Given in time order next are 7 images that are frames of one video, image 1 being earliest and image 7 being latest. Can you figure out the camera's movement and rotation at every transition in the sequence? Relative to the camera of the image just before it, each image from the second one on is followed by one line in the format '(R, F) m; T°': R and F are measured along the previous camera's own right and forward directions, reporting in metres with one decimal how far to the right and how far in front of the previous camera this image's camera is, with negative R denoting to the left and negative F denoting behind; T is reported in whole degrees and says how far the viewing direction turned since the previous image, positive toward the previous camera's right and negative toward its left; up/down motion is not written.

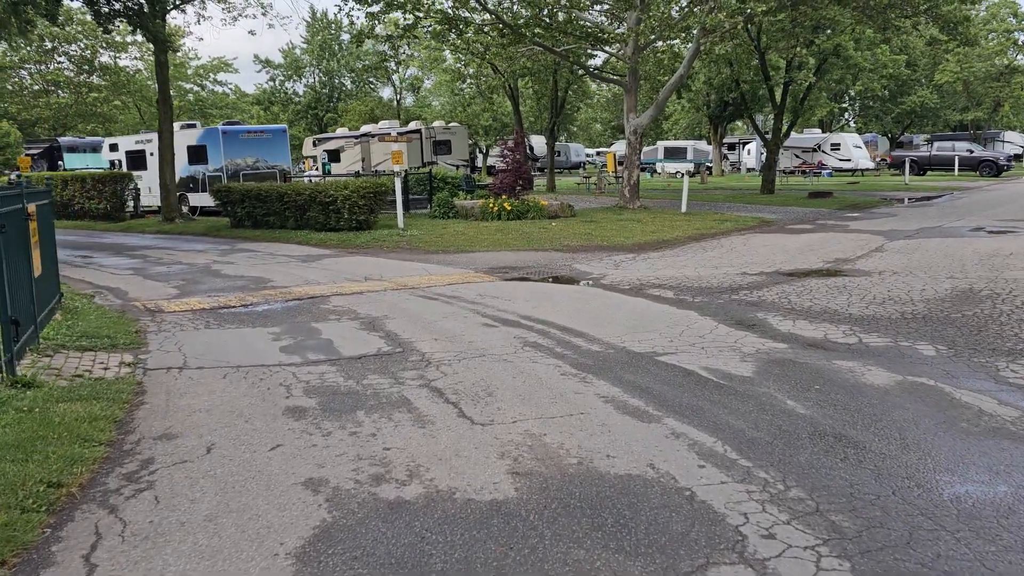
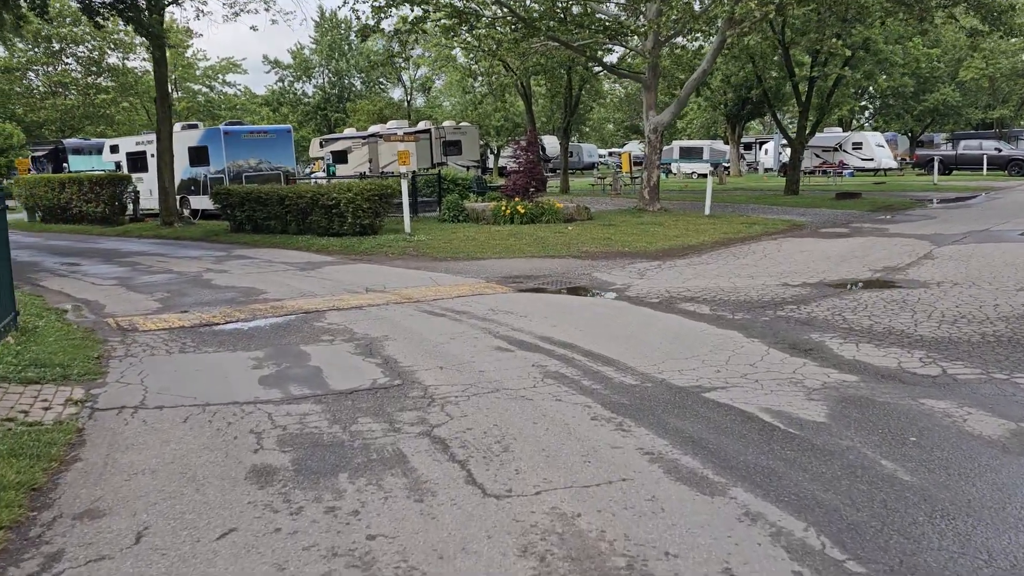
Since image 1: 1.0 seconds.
(0.0, +1.0) m; -1°
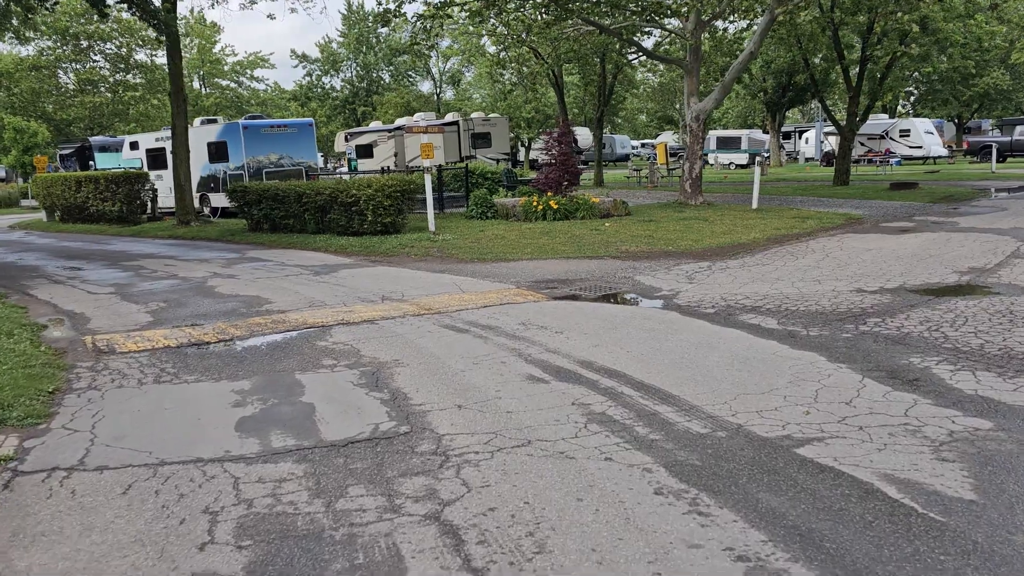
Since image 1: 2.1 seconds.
(0.0, +1.1) m; -2°
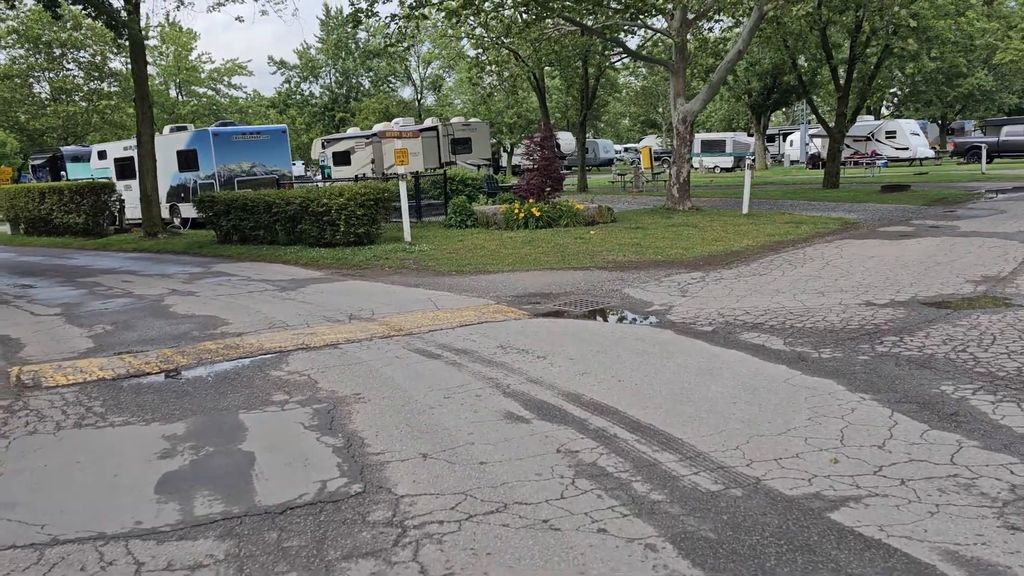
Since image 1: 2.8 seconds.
(+0.1, +0.7) m; +1°
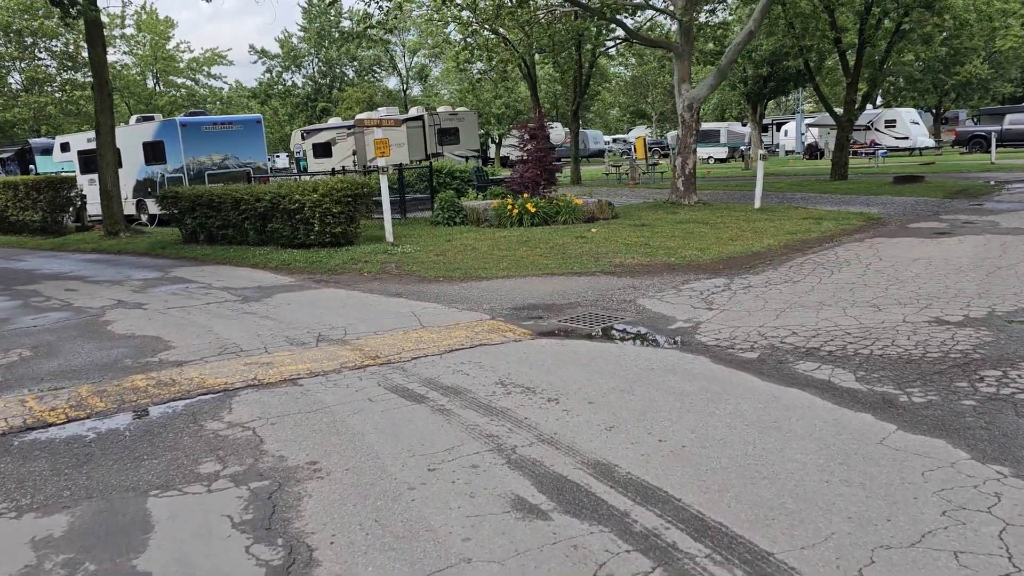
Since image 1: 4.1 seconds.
(-0.1, +1.3) m; +1°
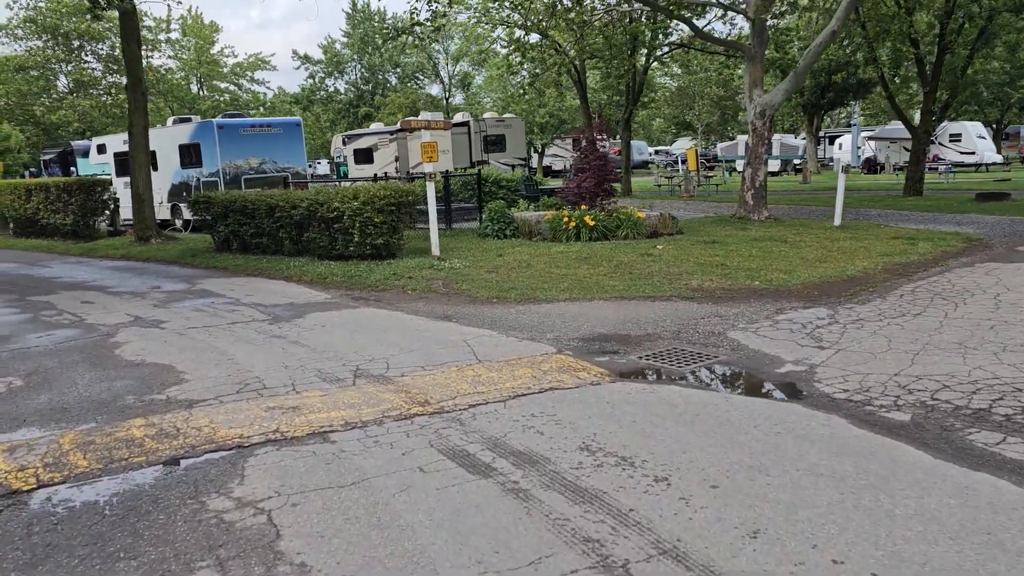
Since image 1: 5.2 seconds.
(-0.3, +1.2) m; -2°
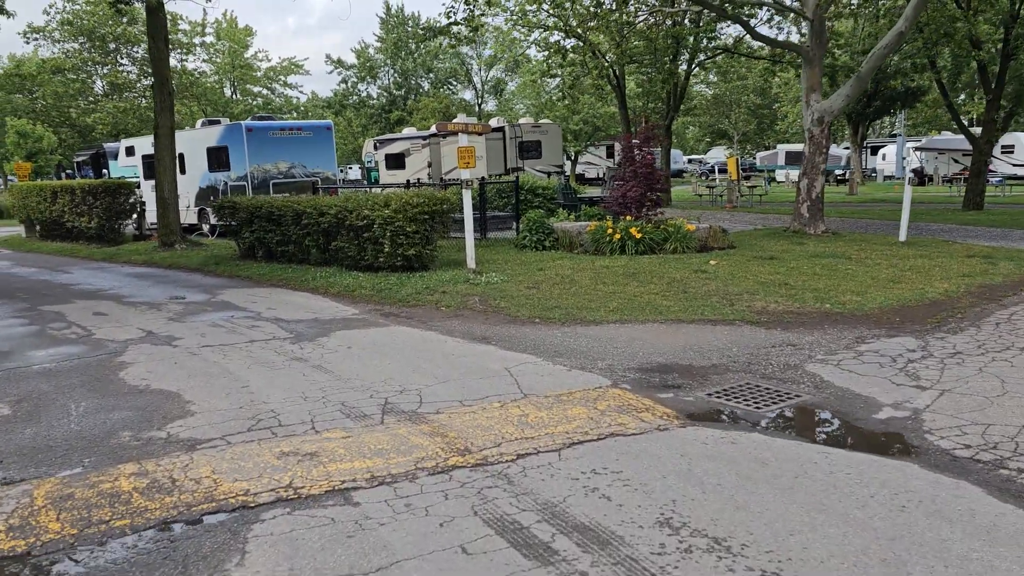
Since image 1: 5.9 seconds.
(-0.2, +0.8) m; -2°
